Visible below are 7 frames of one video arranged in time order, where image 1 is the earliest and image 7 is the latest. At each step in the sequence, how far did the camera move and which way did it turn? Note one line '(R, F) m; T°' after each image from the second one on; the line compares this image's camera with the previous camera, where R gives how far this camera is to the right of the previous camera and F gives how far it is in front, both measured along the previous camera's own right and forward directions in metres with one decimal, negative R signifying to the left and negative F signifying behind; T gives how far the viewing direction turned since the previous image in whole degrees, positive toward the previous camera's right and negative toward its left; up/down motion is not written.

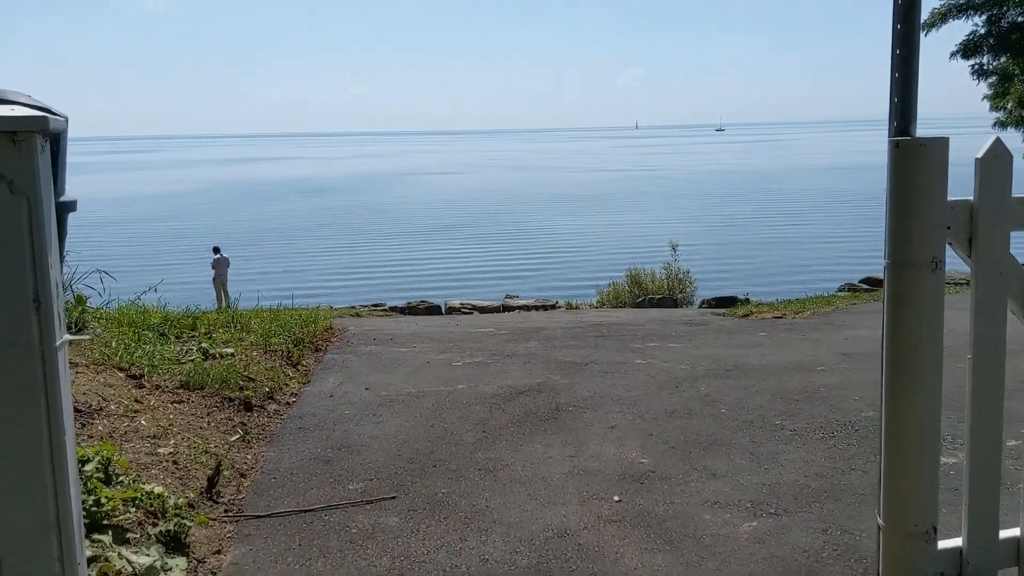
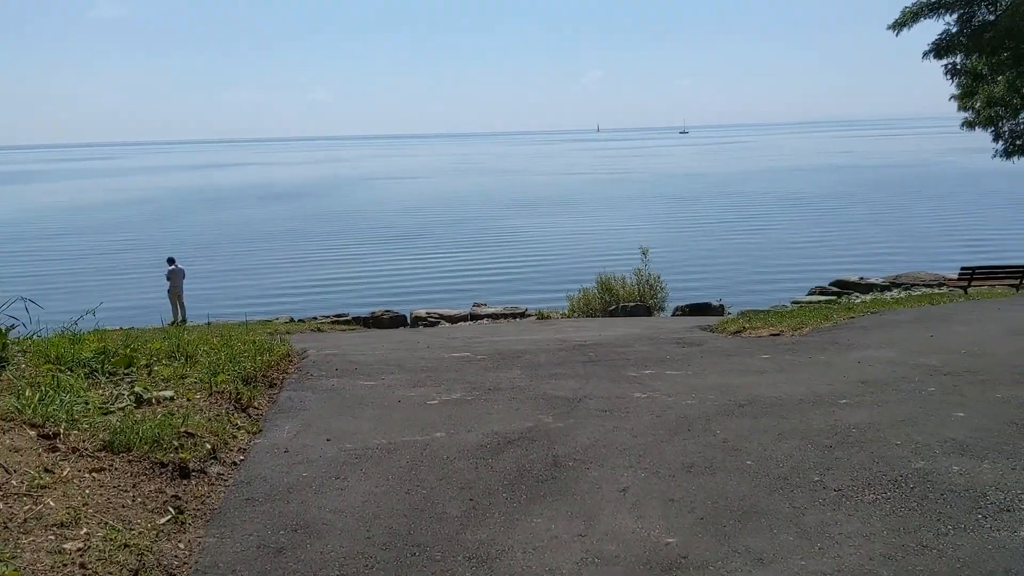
(-0.1, +0.7) m; +2°
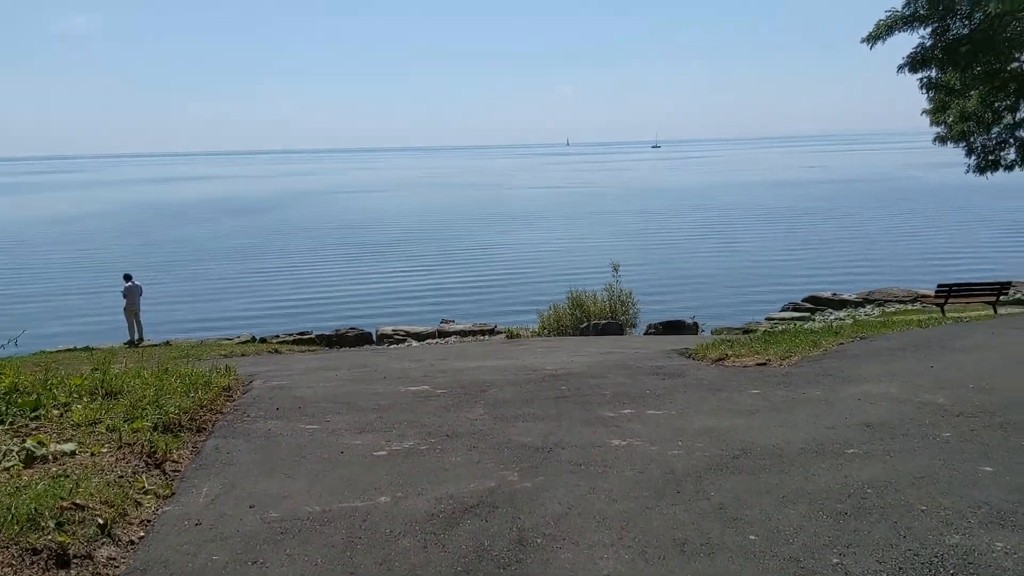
(0.0, +0.6) m; +2°
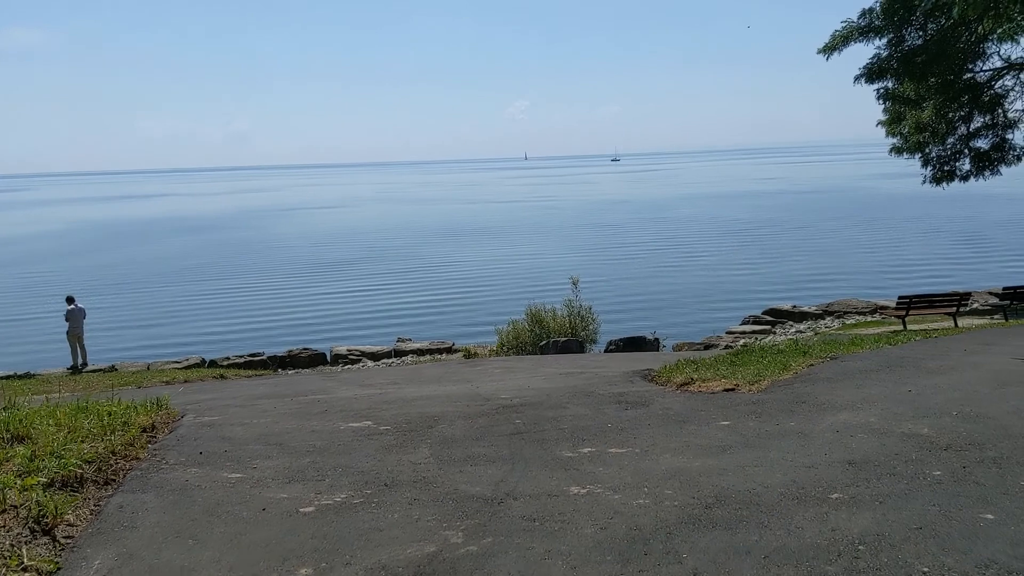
(+0.1, +0.5) m; +2°
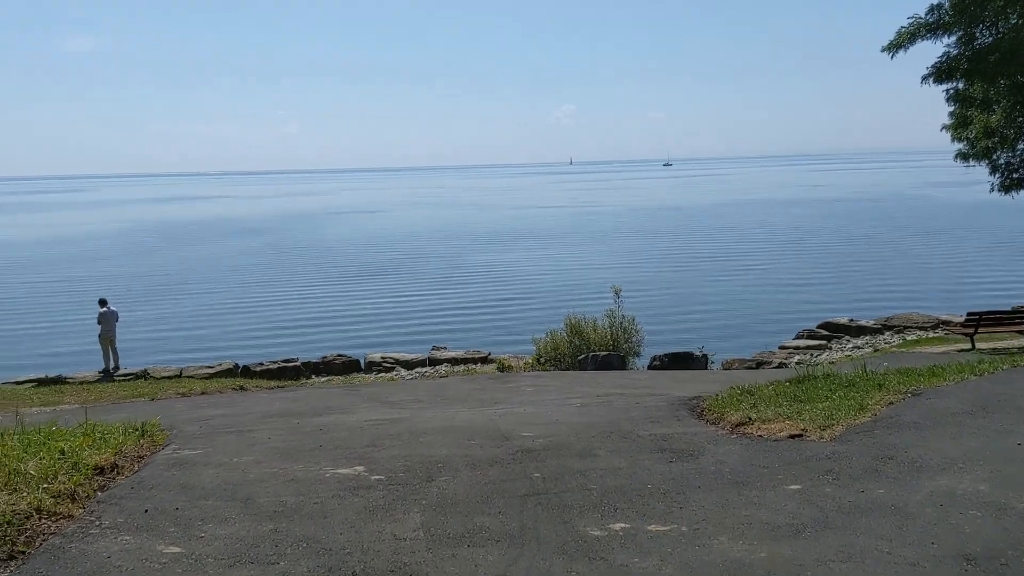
(+0.1, +1.0) m; -3°
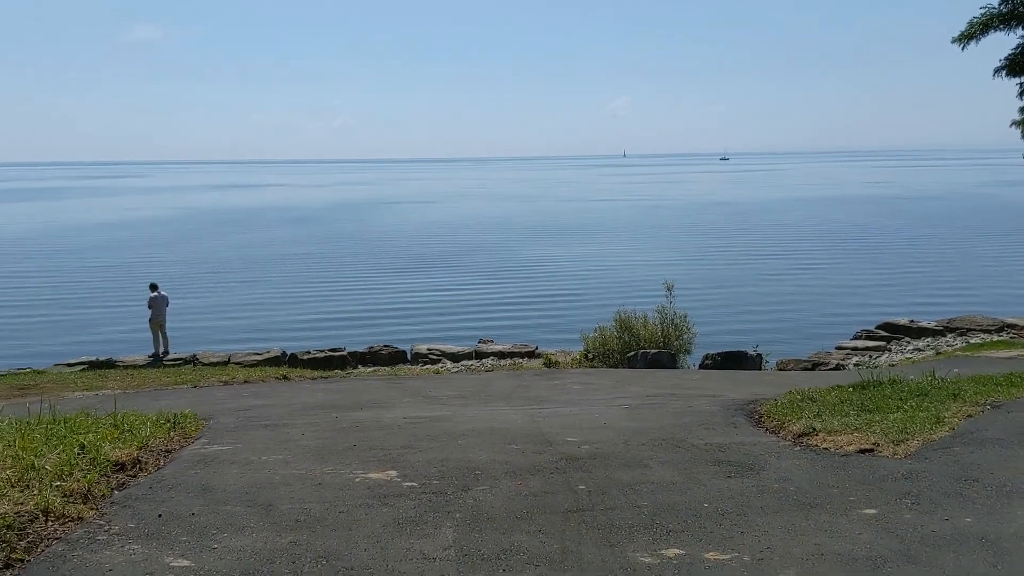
(0.0, +0.4) m; -3°
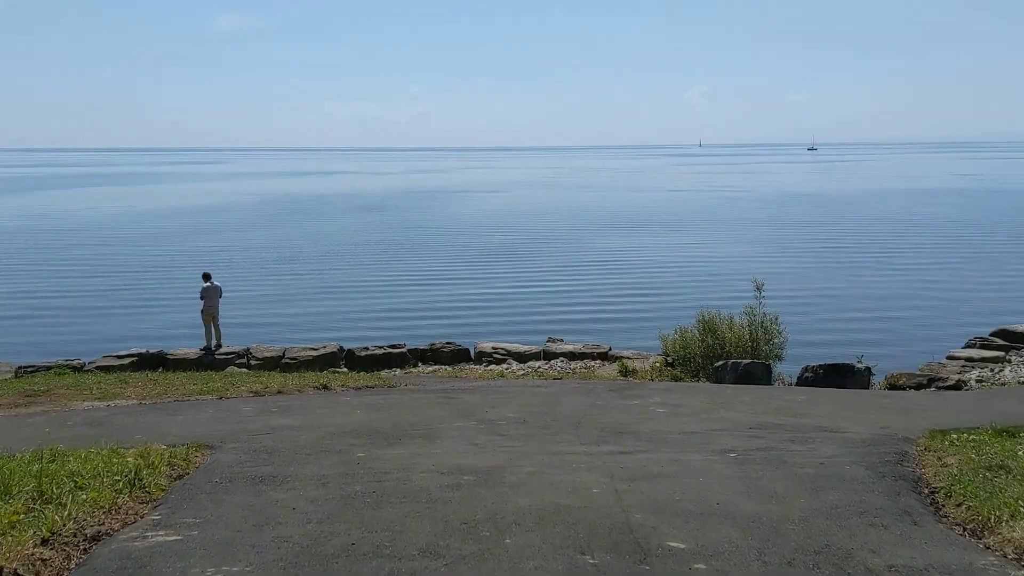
(0.0, +1.9) m; -4°
